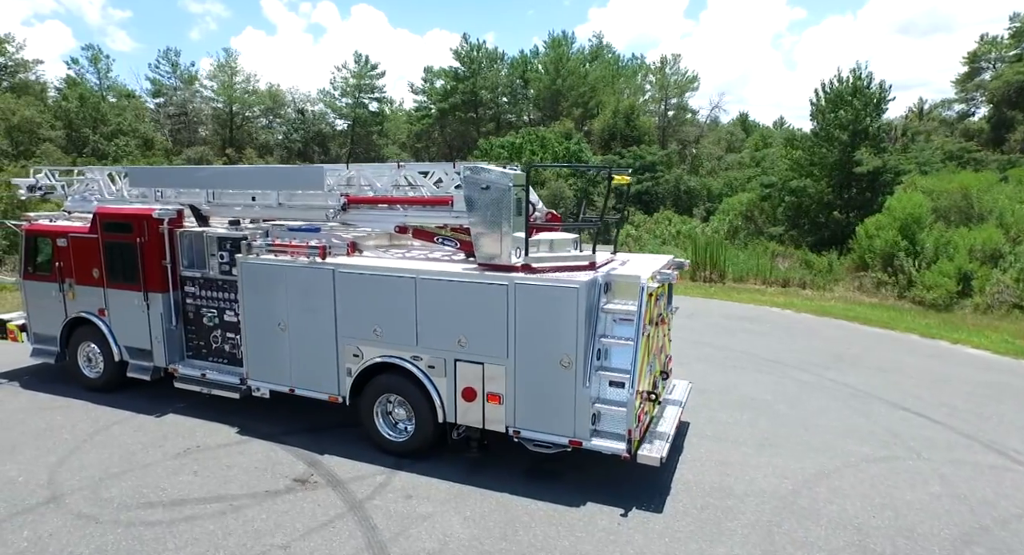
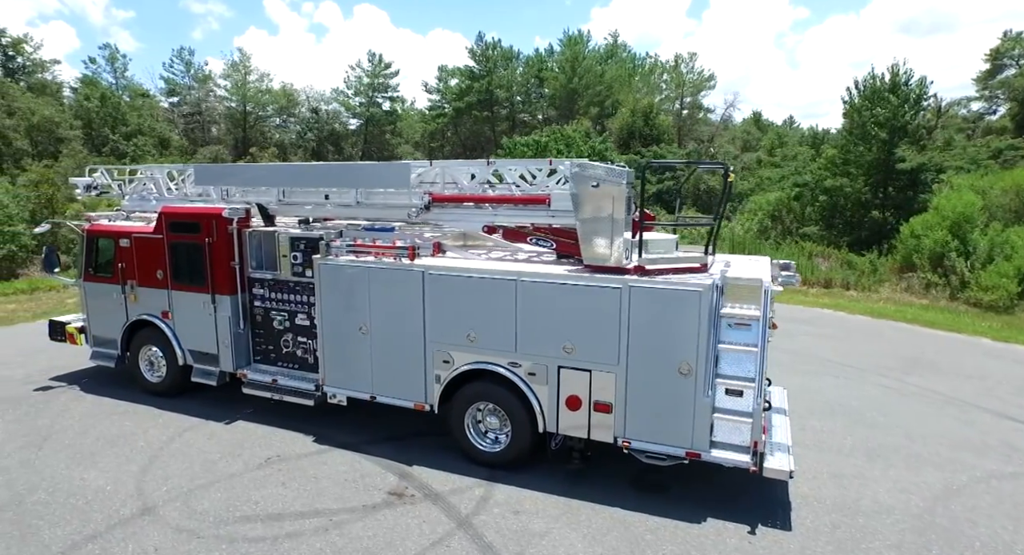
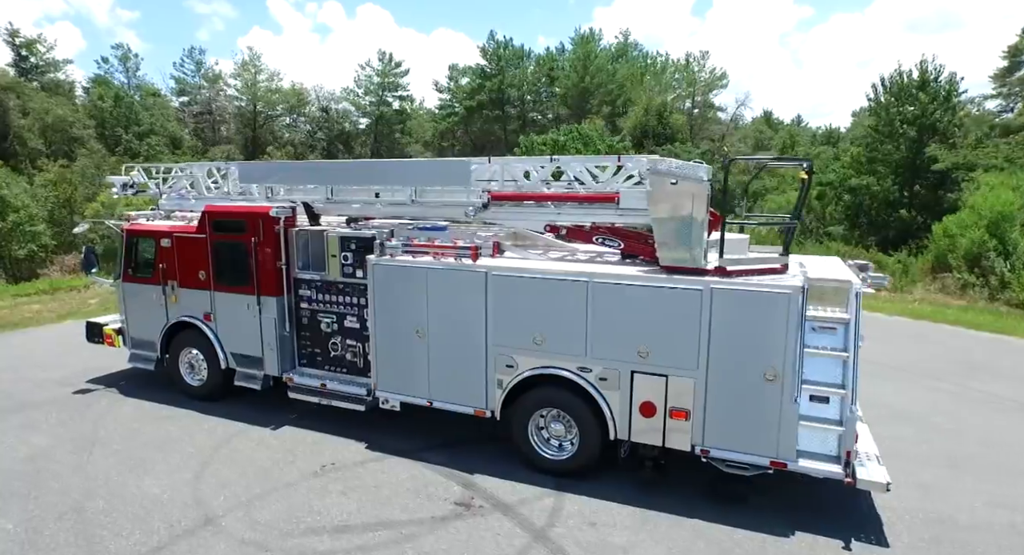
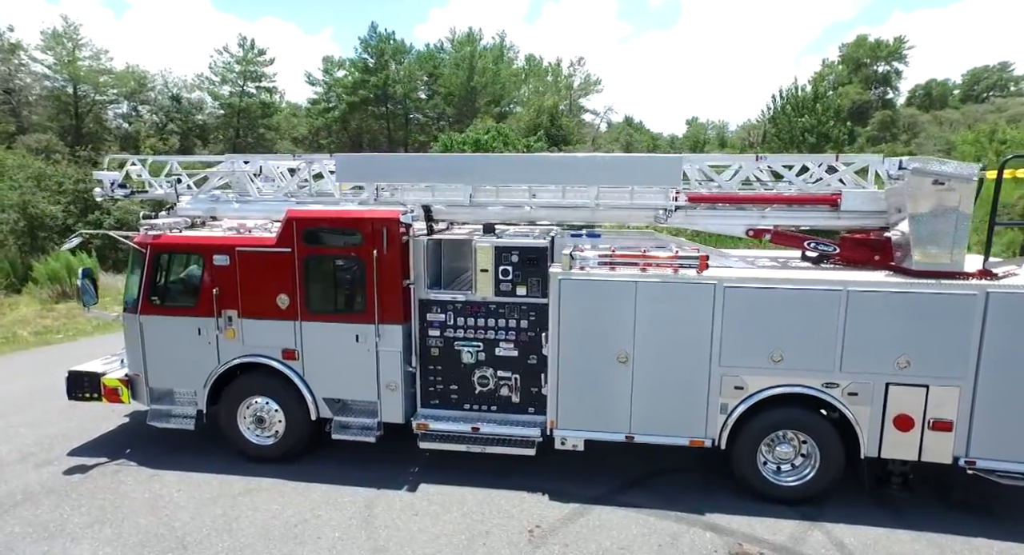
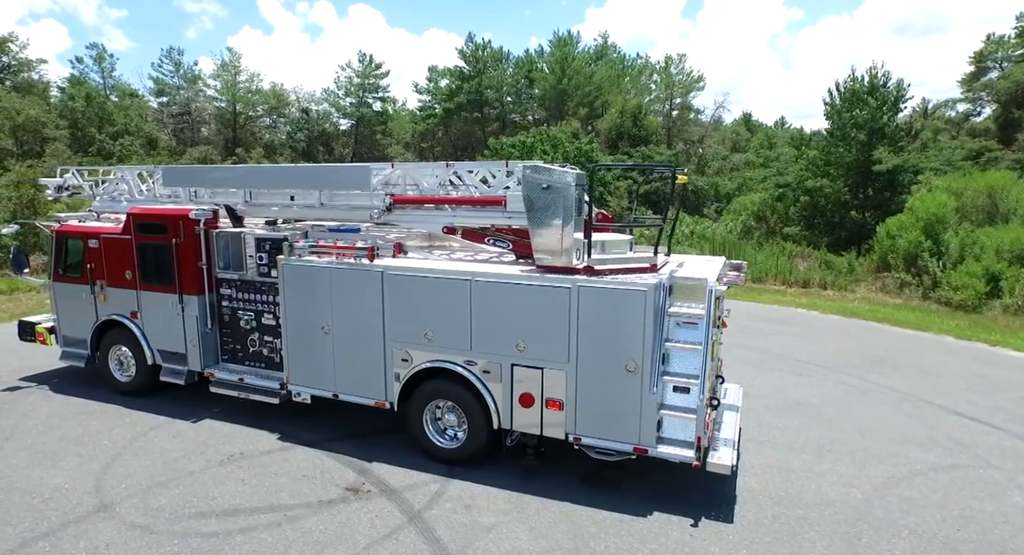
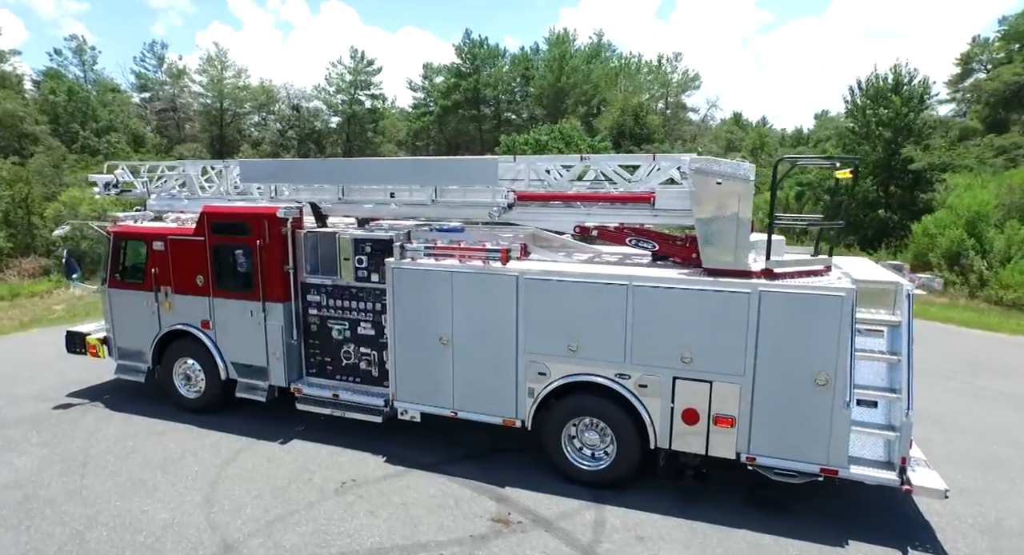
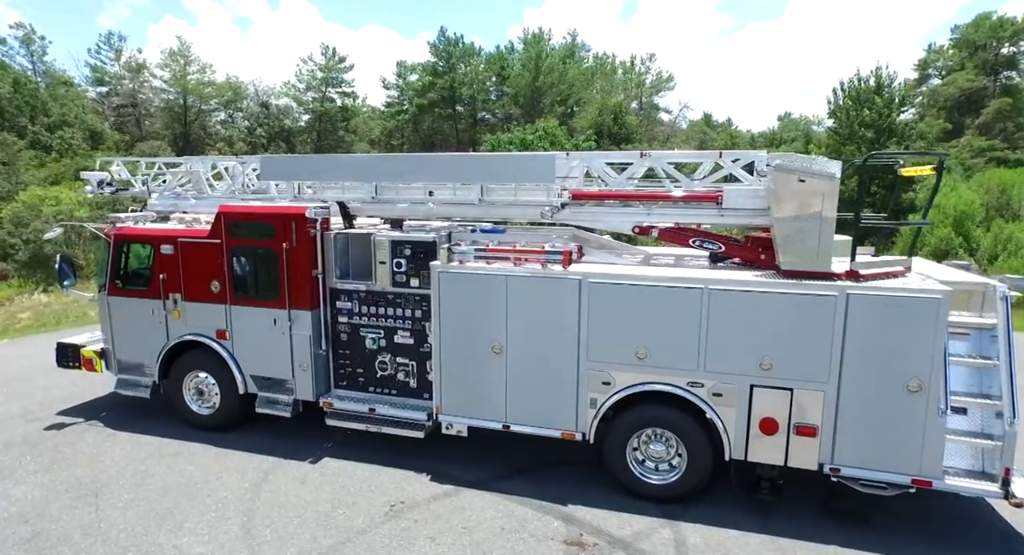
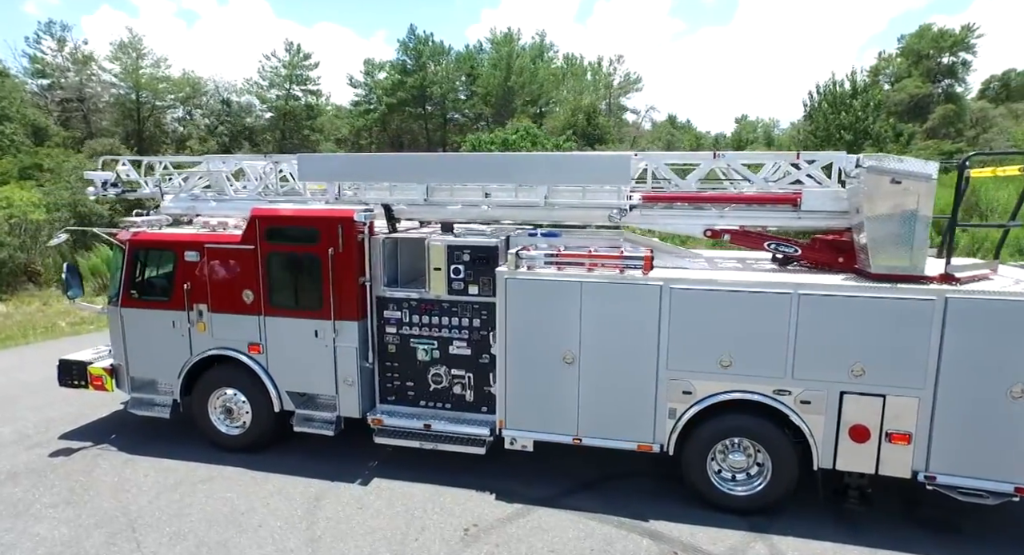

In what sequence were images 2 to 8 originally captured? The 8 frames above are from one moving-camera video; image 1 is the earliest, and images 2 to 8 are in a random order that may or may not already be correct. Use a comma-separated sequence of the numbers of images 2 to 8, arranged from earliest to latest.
5, 2, 3, 6, 7, 8, 4
